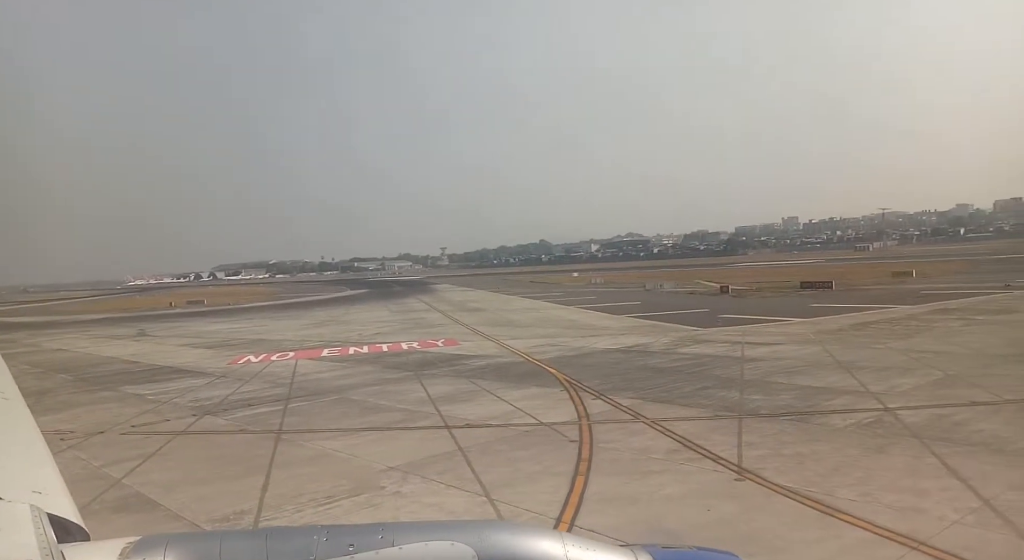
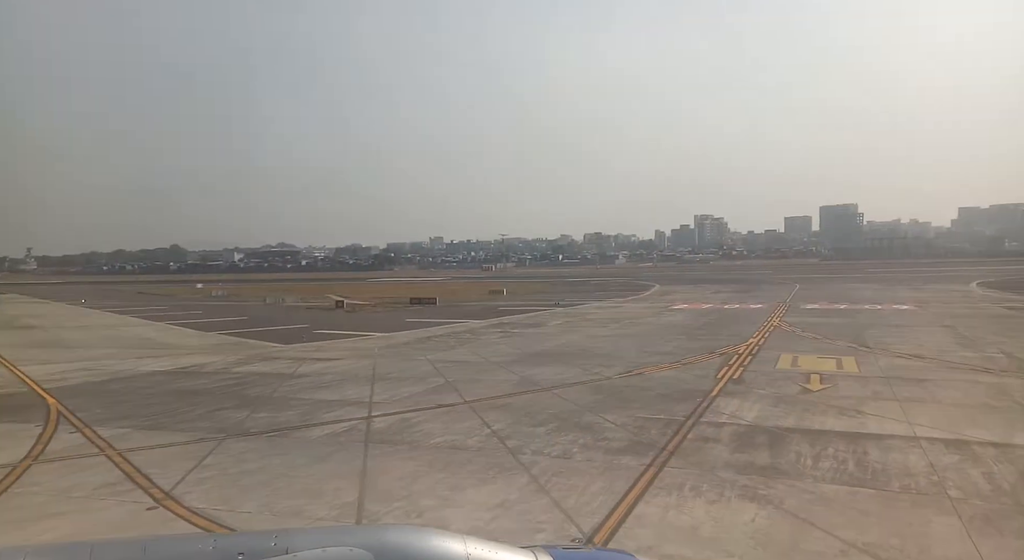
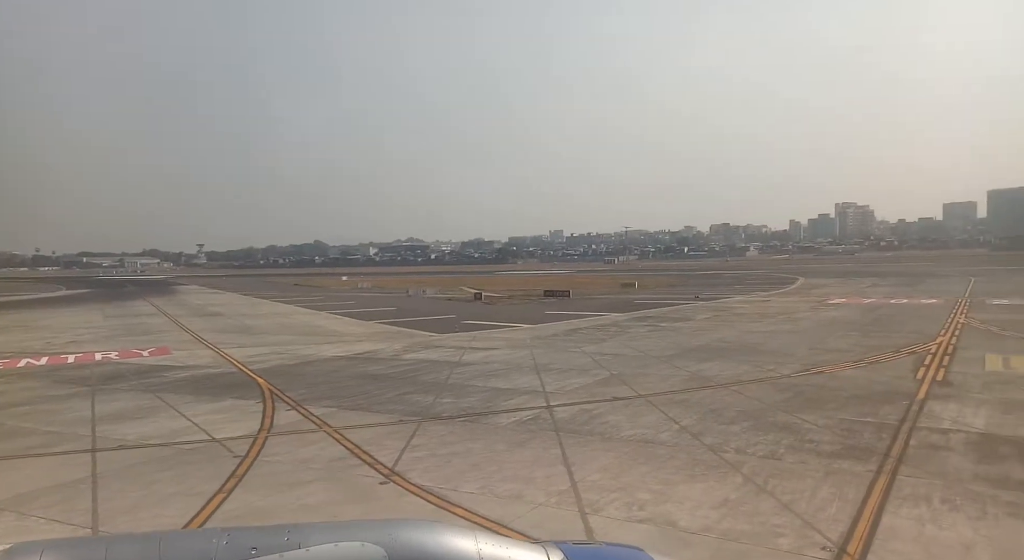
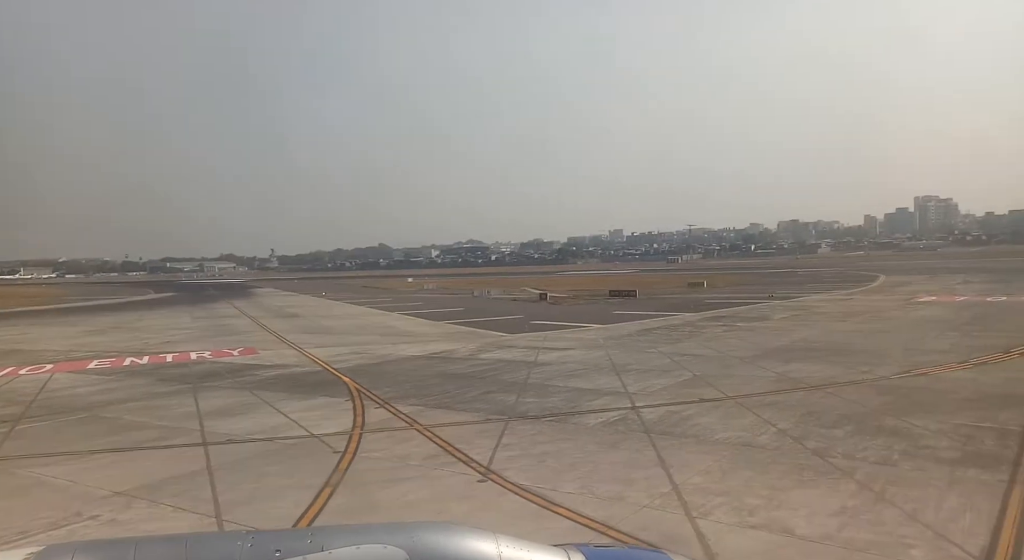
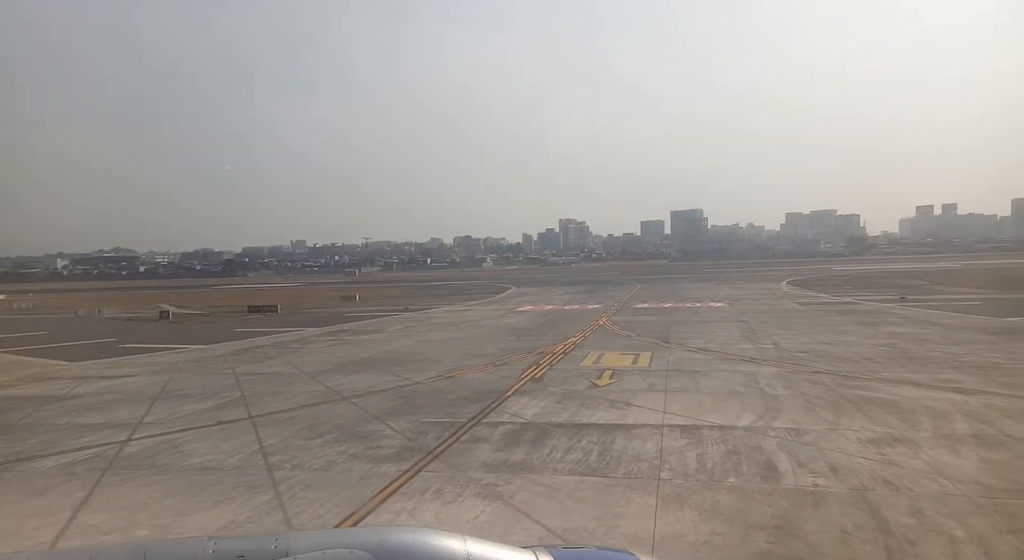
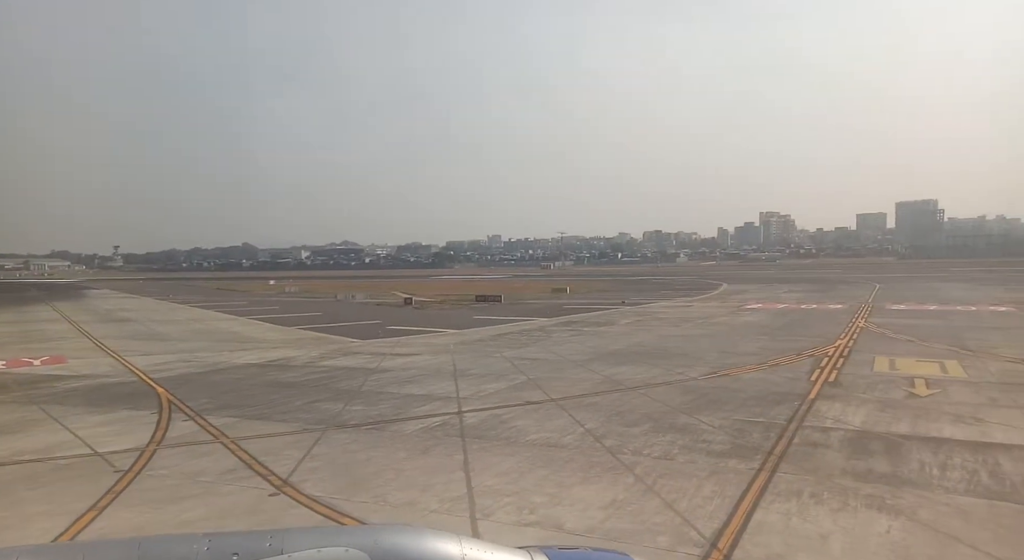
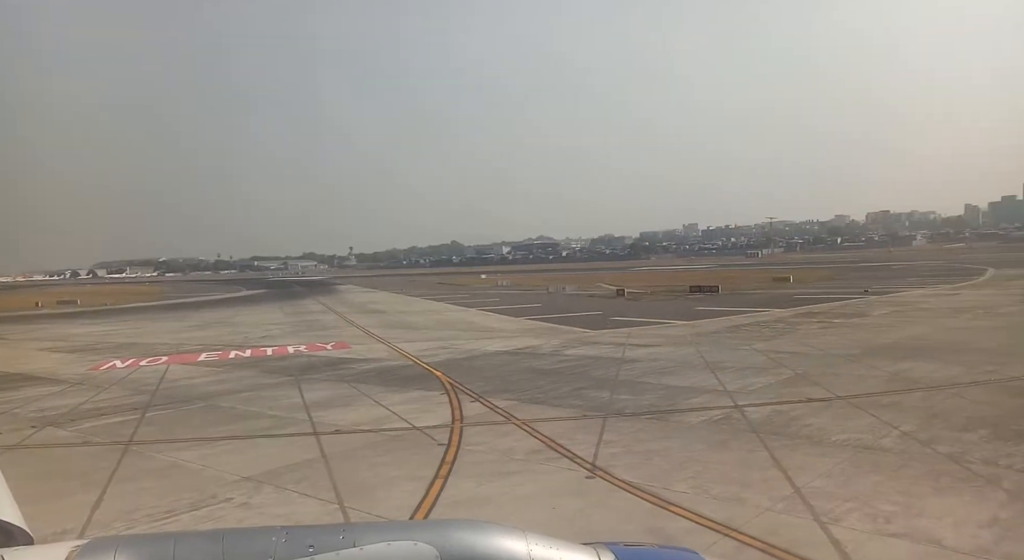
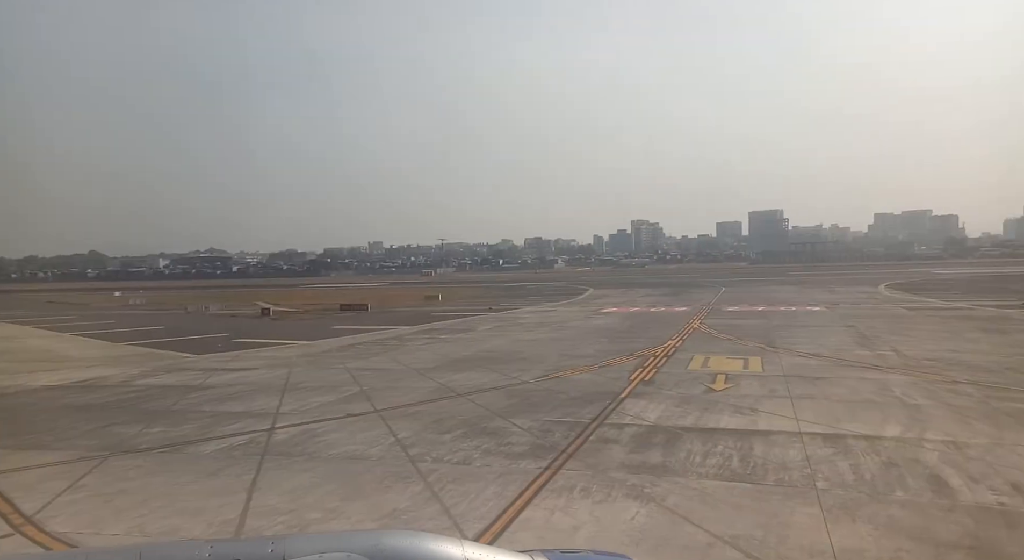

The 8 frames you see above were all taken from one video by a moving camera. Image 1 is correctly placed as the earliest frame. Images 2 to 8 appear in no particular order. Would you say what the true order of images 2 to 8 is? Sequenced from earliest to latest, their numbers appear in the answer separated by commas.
7, 4, 3, 6, 2, 8, 5
